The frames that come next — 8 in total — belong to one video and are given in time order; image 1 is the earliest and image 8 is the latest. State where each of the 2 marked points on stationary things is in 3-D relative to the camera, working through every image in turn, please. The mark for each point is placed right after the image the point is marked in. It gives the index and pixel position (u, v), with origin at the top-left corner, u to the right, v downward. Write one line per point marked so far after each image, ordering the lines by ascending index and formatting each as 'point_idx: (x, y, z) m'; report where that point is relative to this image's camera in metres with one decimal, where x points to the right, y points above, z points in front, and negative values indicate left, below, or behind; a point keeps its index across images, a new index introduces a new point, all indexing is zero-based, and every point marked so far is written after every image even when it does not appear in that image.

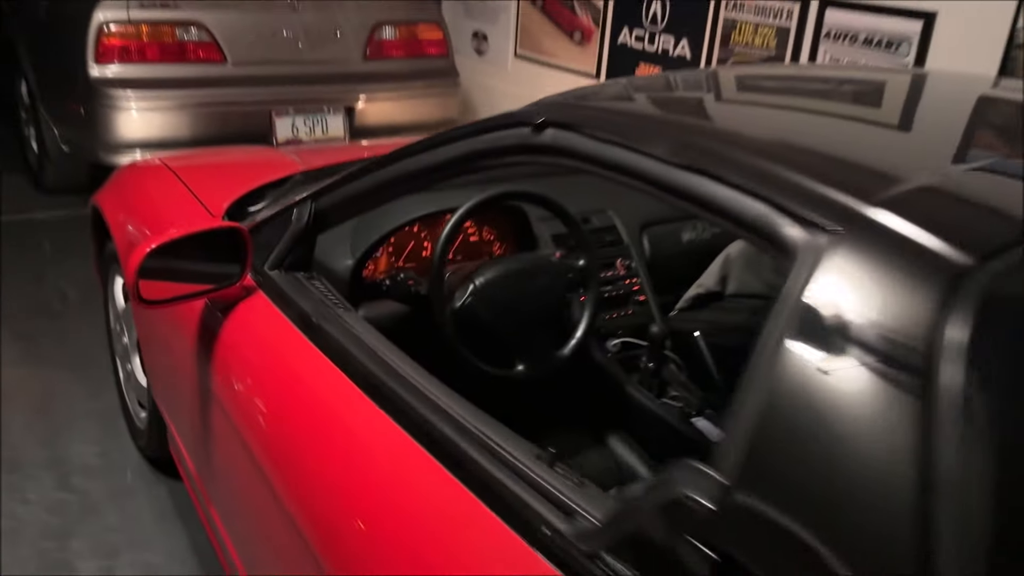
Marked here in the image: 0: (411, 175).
0: (-0.1, +0.2, +1.1) m
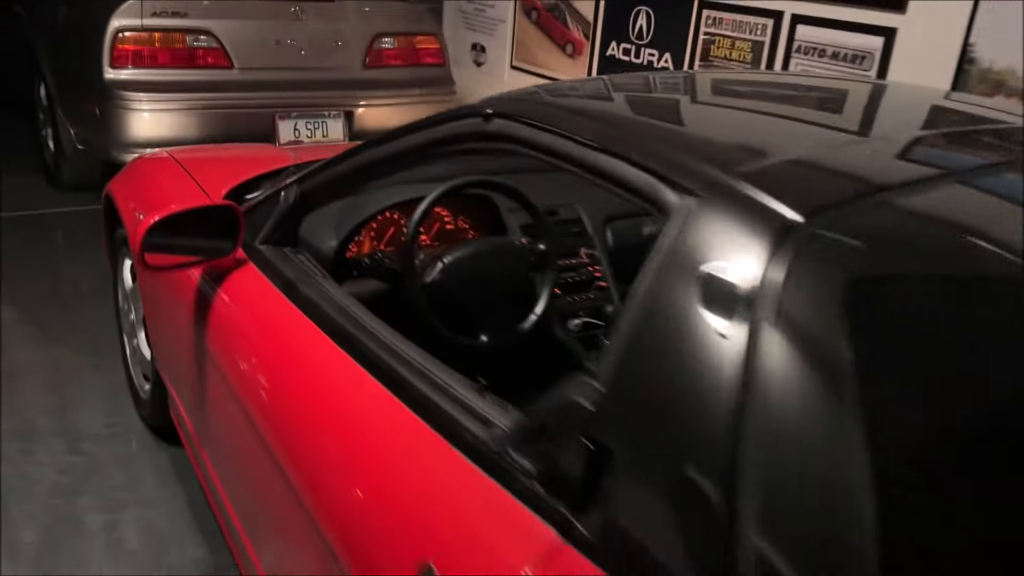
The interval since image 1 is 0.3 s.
0: (-0.2, +0.2, +1.3) m
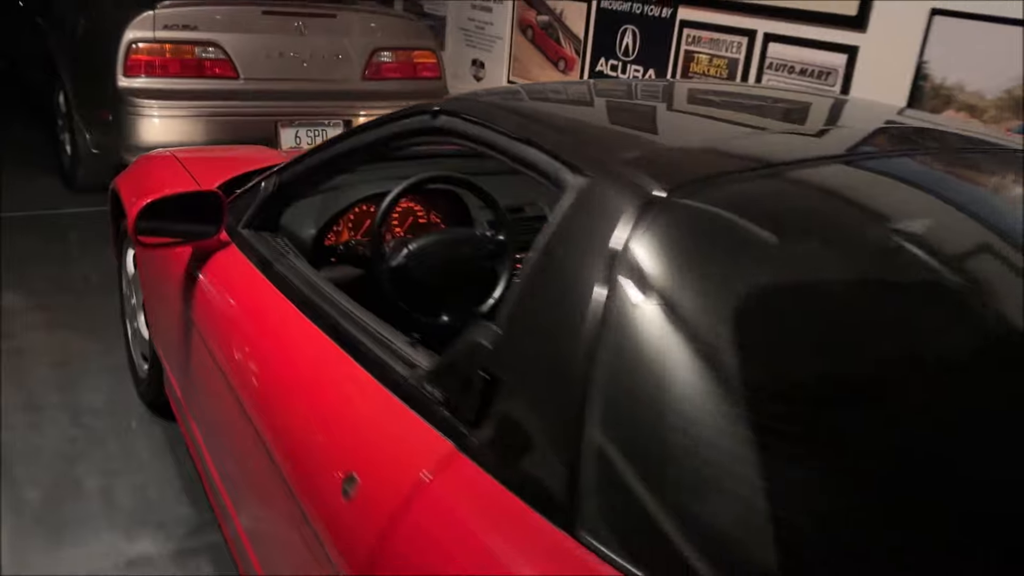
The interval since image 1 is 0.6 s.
0: (-0.3, +0.2, +1.5) m
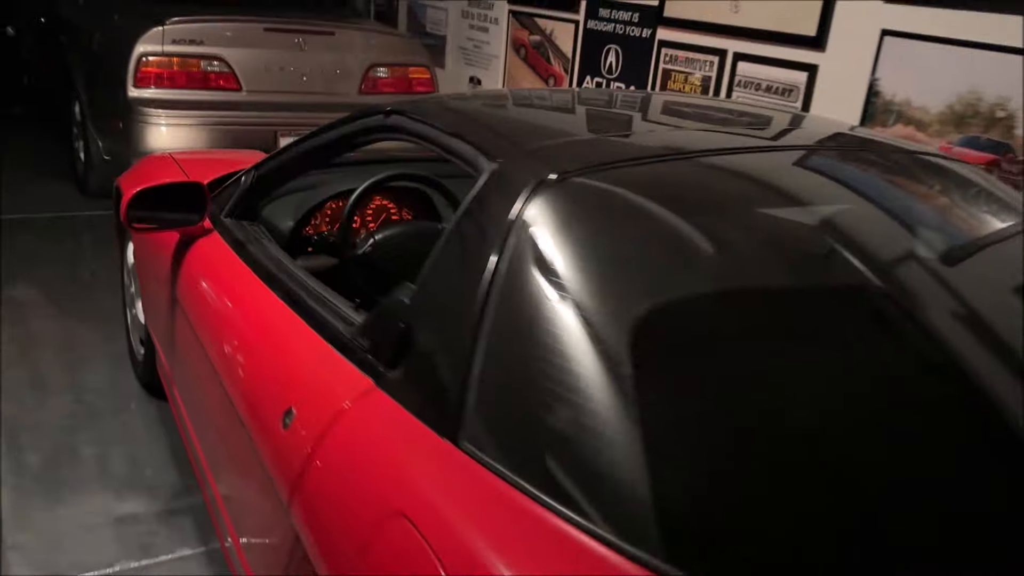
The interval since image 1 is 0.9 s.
0: (-0.4, +0.3, +1.7) m
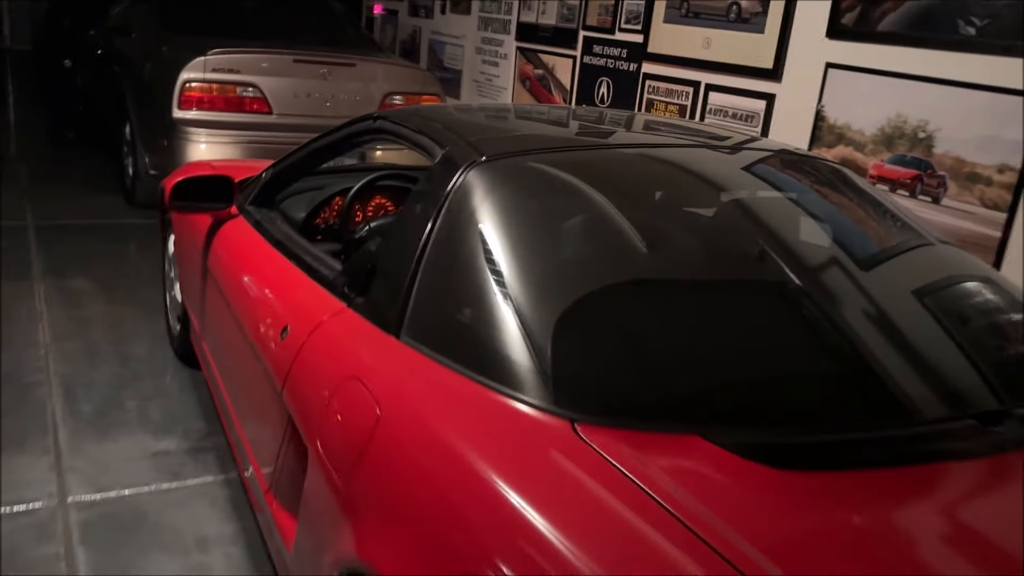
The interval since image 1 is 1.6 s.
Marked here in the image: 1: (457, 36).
0: (-0.4, +0.3, +2.1) m
1: (-0.3, +1.5, +5.5) m
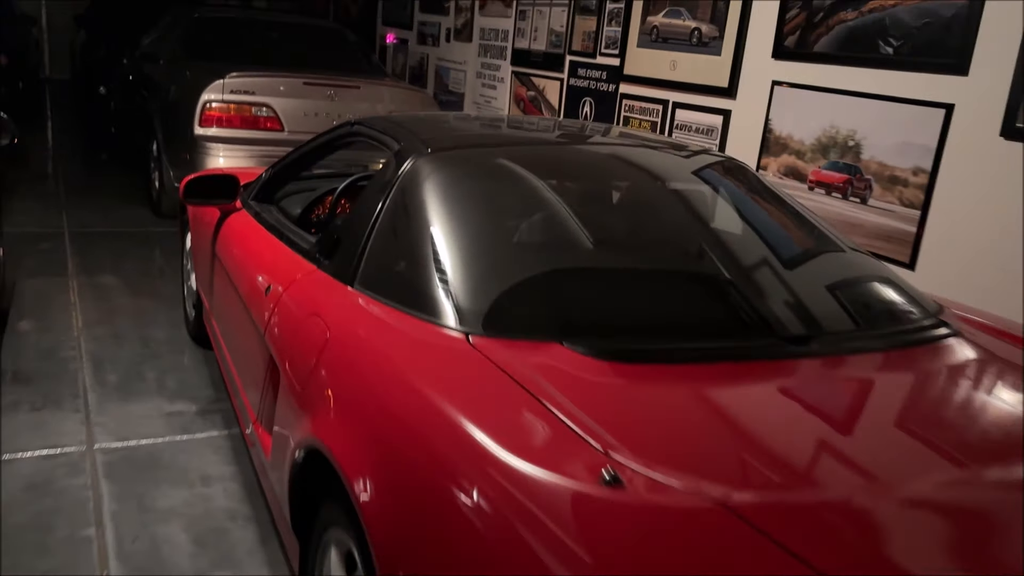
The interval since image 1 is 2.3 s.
0: (-0.5, +0.4, +2.5) m
1: (-0.3, +1.5, +5.9) m
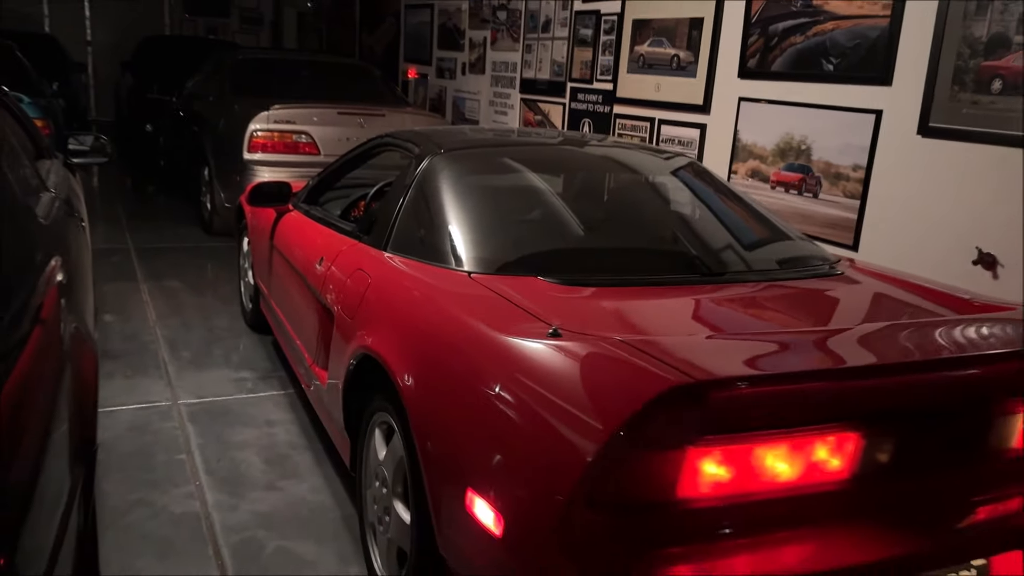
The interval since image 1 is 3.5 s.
0: (-0.6, +0.4, +3.1) m
1: (-0.3, +1.4, +6.5) m
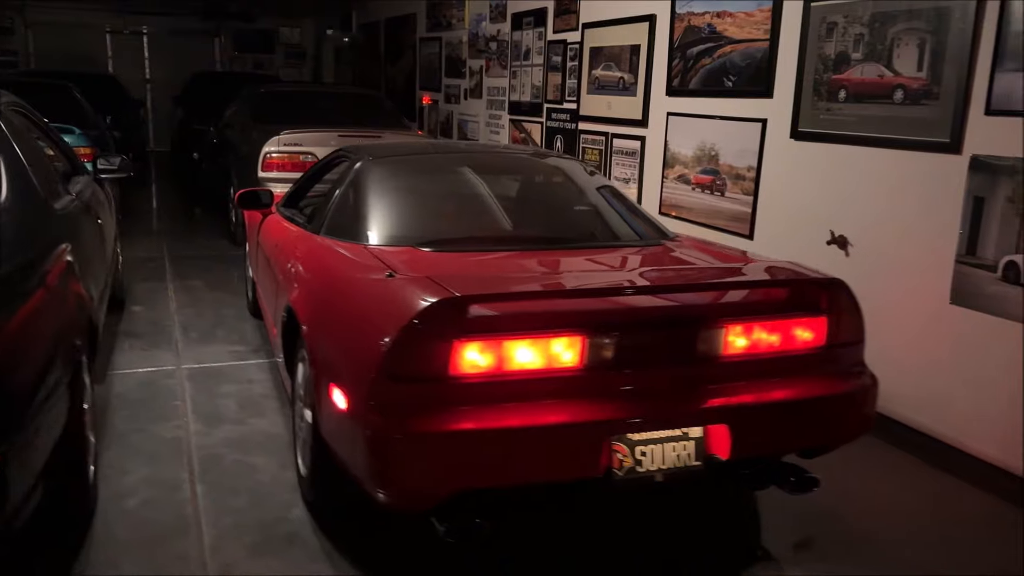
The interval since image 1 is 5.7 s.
0: (-0.8, +0.5, +3.8) m
1: (-0.3, +1.4, +7.2) m
